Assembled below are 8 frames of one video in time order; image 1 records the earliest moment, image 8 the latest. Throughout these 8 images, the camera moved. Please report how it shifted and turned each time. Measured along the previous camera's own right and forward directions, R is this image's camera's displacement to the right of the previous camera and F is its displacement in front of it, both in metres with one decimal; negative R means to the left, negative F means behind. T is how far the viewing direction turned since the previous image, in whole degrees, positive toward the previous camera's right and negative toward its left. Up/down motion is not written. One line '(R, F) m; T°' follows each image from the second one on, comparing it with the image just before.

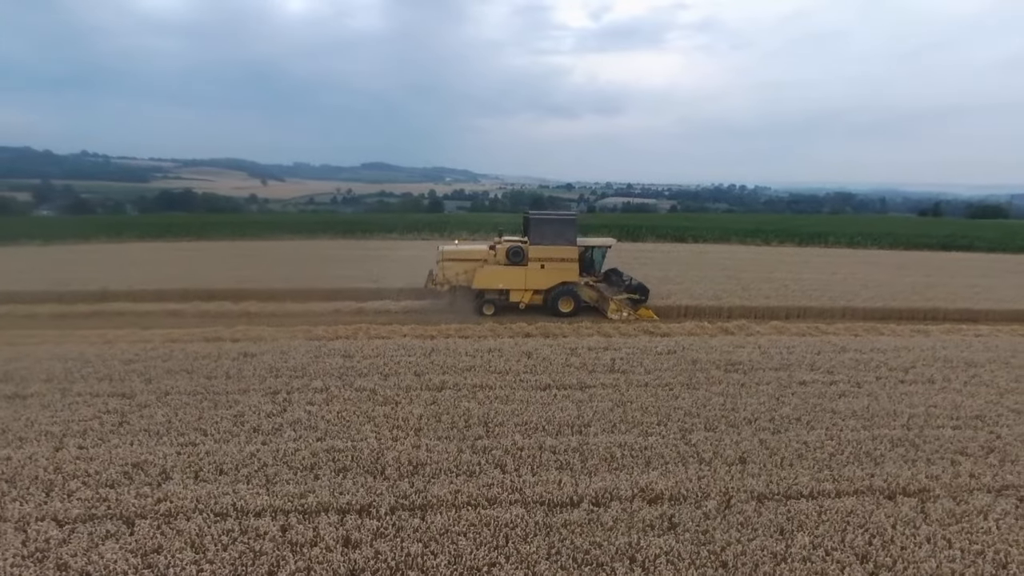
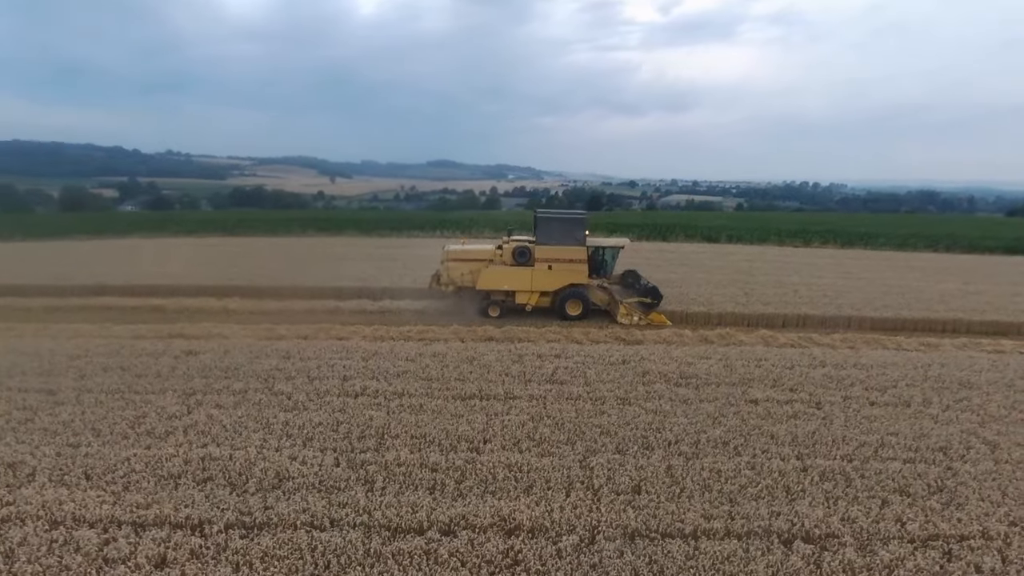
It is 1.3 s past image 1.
(+2.0, +0.6) m; -6°
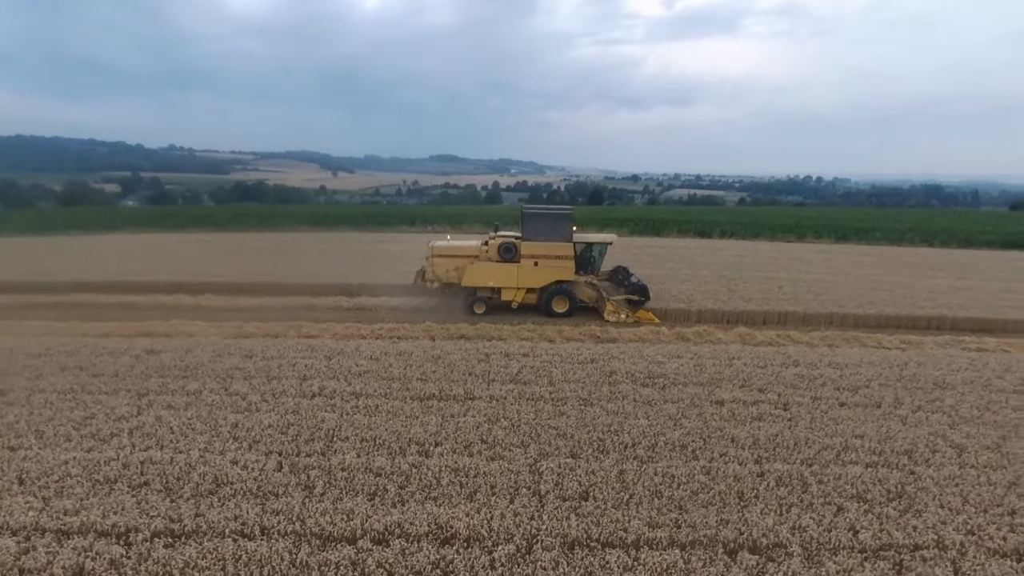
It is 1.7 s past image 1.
(+0.6, +0.2) m; 0°
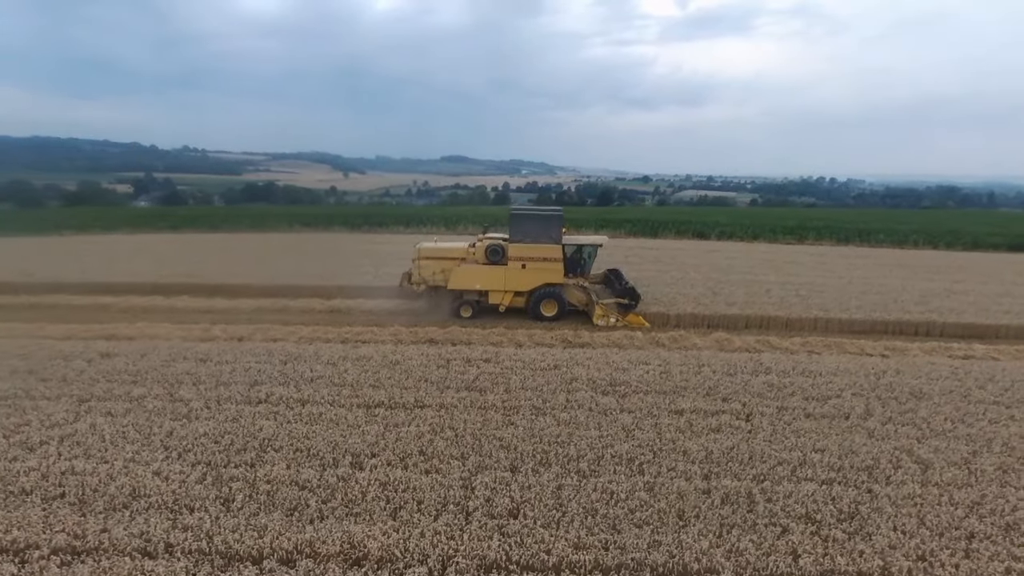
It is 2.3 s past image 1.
(+0.8, +0.3) m; -1°
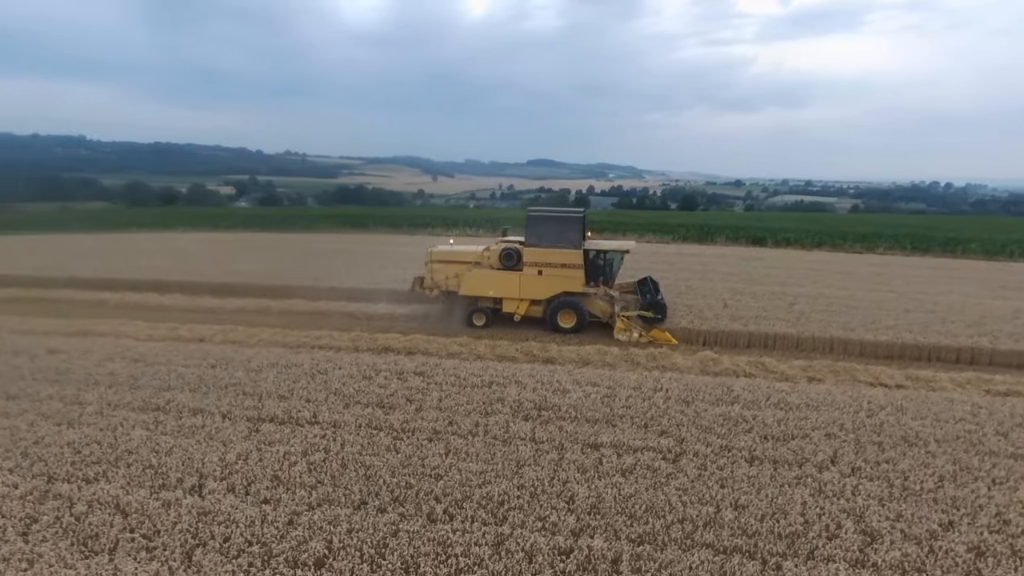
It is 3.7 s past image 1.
(+2.1, +1.1) m; -8°
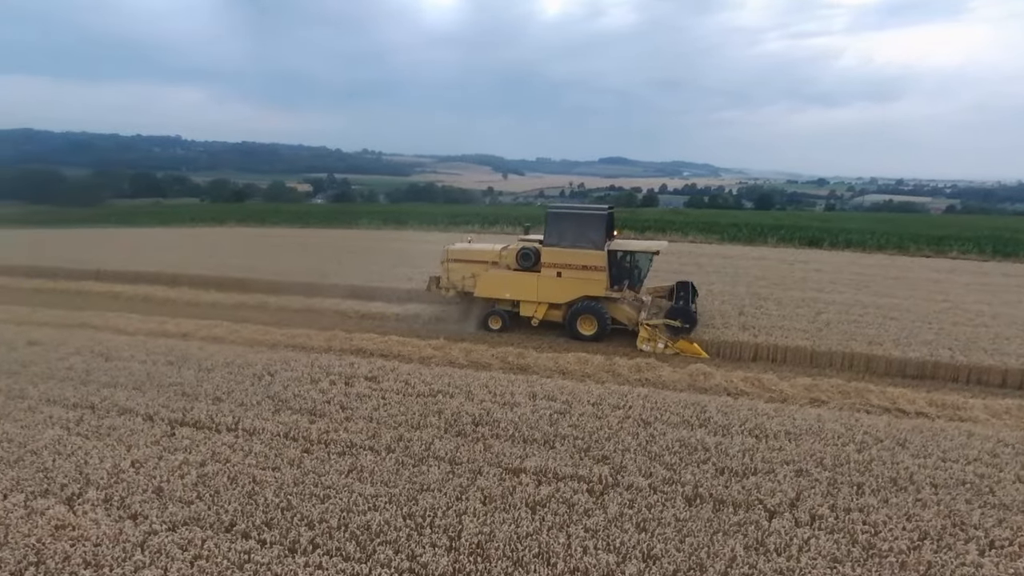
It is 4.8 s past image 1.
(+1.5, +0.8) m; -6°
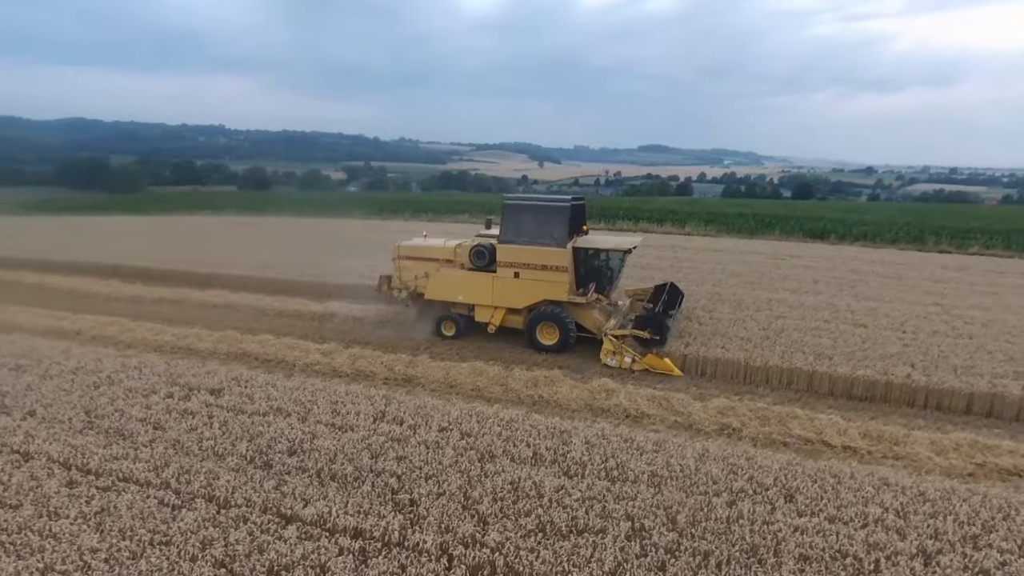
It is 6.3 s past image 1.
(+2.1, +1.2) m; -3°
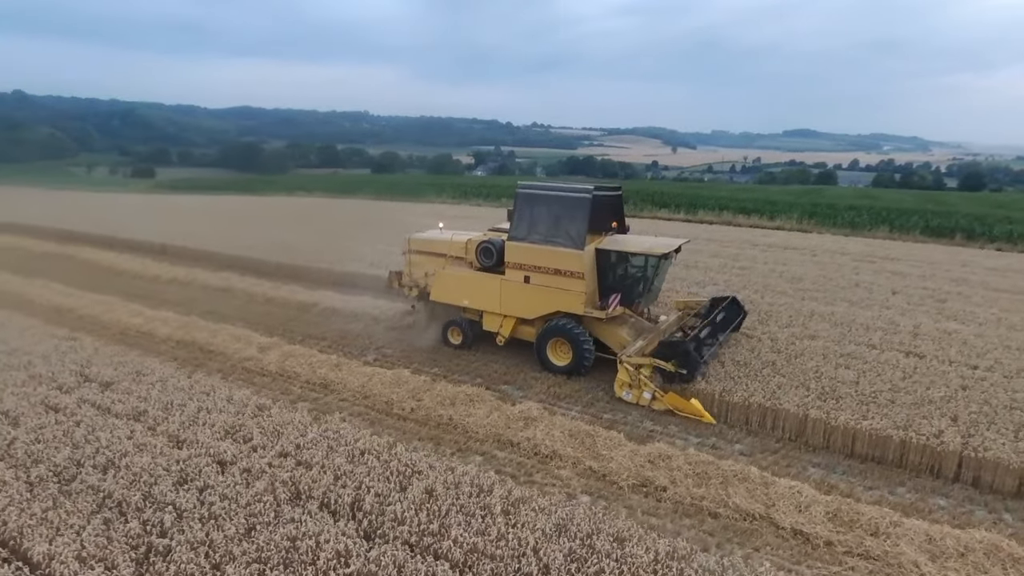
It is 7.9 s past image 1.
(+2.3, +1.5) m; -11°
